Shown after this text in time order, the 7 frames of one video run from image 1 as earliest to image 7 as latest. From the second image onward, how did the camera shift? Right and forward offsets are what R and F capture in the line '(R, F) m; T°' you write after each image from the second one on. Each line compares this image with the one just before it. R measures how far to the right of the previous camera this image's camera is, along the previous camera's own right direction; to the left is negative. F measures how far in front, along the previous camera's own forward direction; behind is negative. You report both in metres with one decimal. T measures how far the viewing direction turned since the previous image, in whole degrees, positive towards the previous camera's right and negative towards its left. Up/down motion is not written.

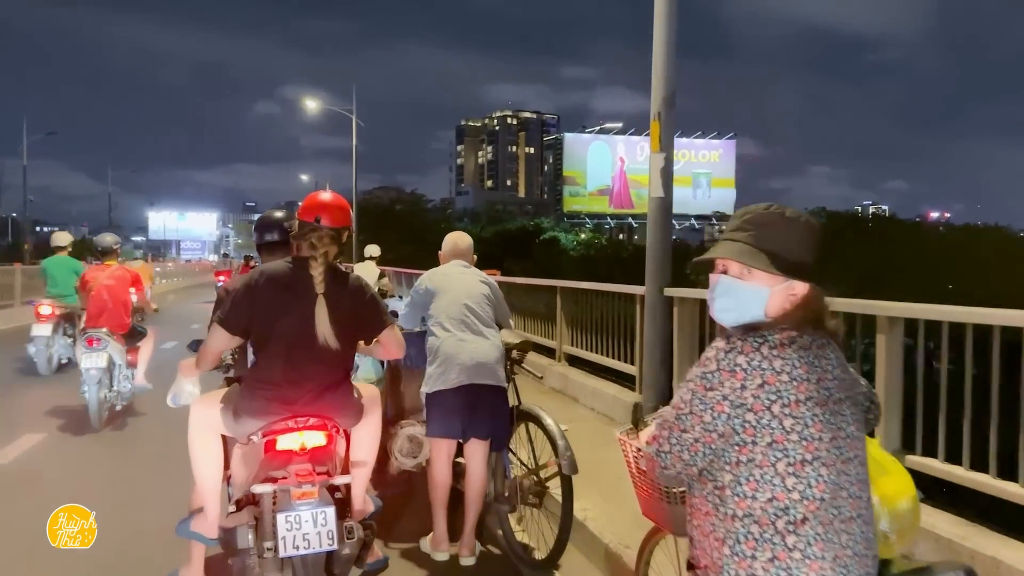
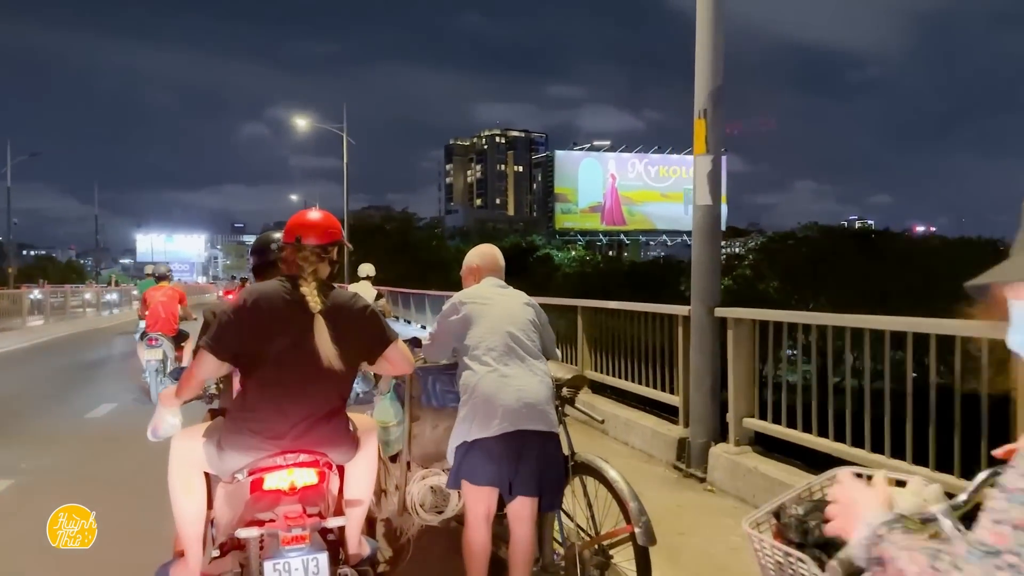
(-0.3, +0.7) m; +1°
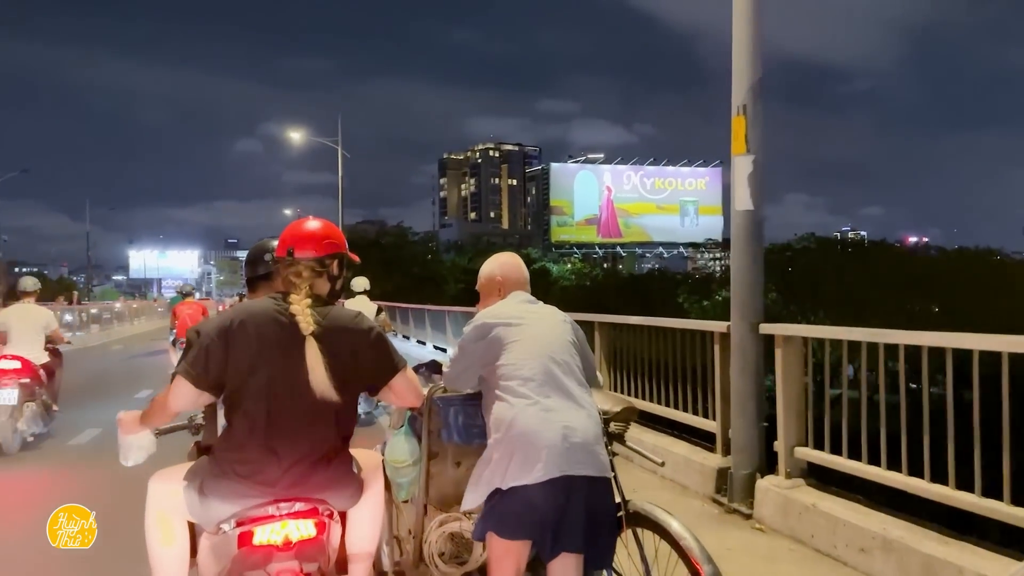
(-0.2, +0.5) m; 0°
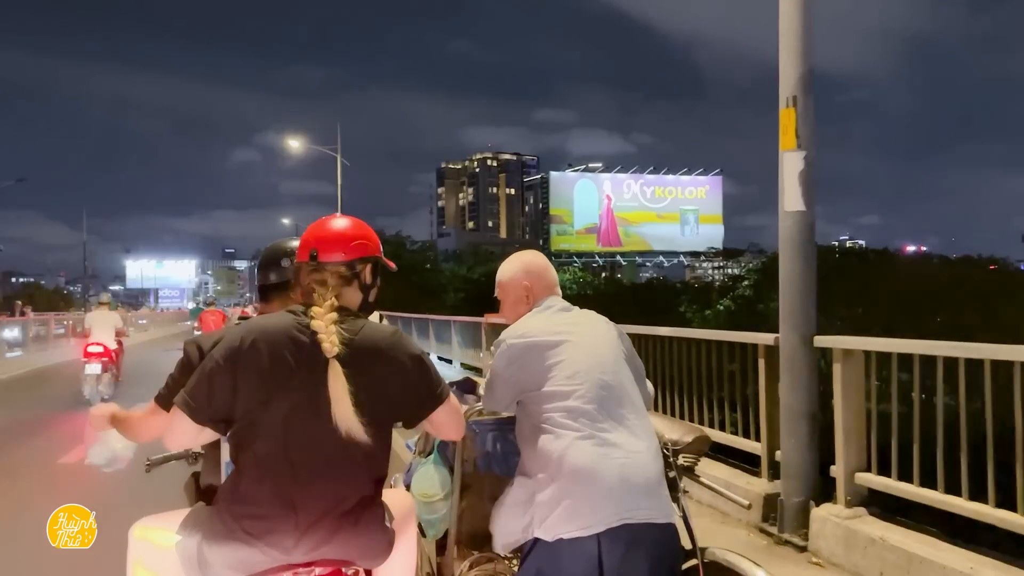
(-0.2, +0.4) m; 0°
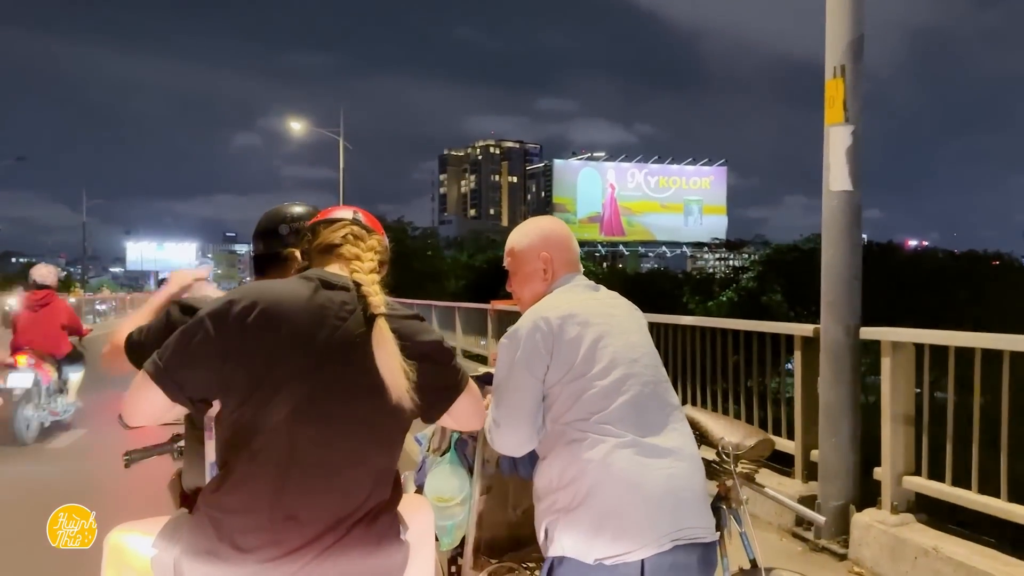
(-0.1, +0.3) m; 0°
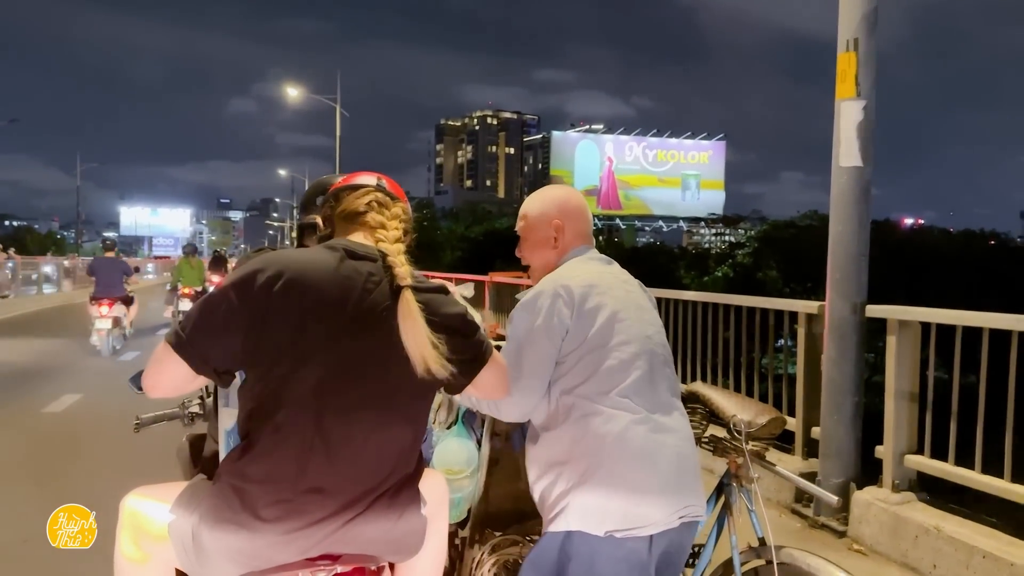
(0.0, 0.0) m; 0°
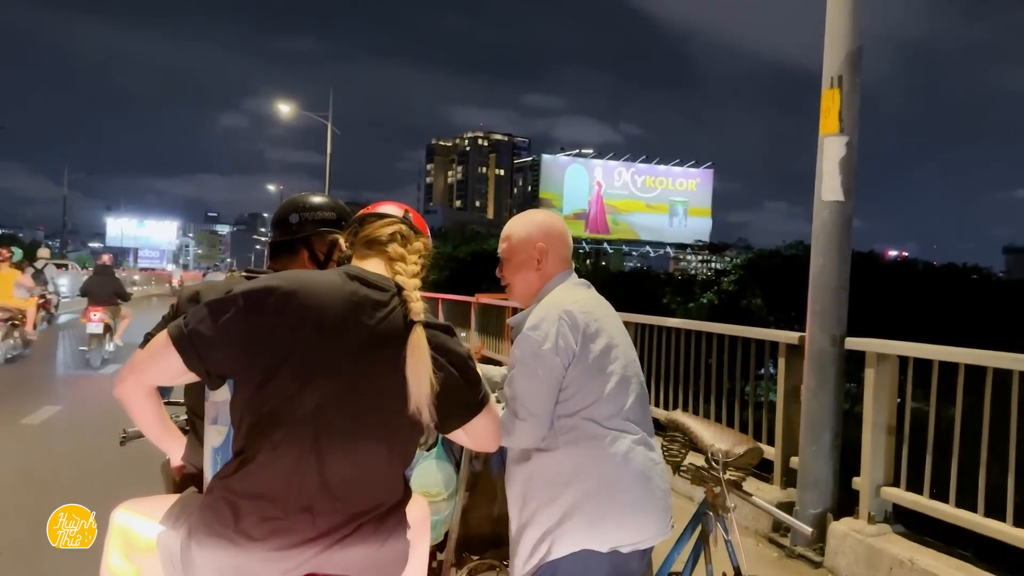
(0.0, 0.0) m; +1°
